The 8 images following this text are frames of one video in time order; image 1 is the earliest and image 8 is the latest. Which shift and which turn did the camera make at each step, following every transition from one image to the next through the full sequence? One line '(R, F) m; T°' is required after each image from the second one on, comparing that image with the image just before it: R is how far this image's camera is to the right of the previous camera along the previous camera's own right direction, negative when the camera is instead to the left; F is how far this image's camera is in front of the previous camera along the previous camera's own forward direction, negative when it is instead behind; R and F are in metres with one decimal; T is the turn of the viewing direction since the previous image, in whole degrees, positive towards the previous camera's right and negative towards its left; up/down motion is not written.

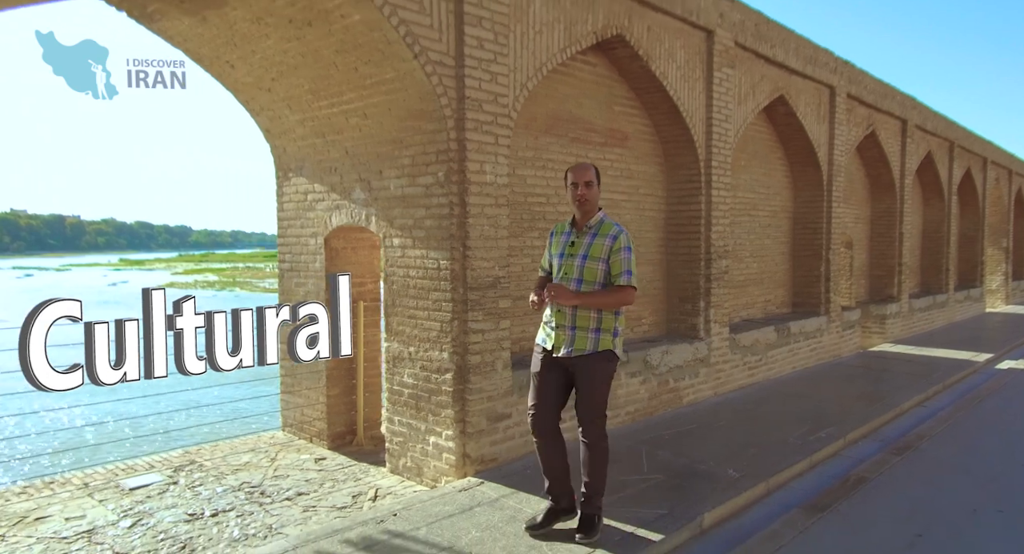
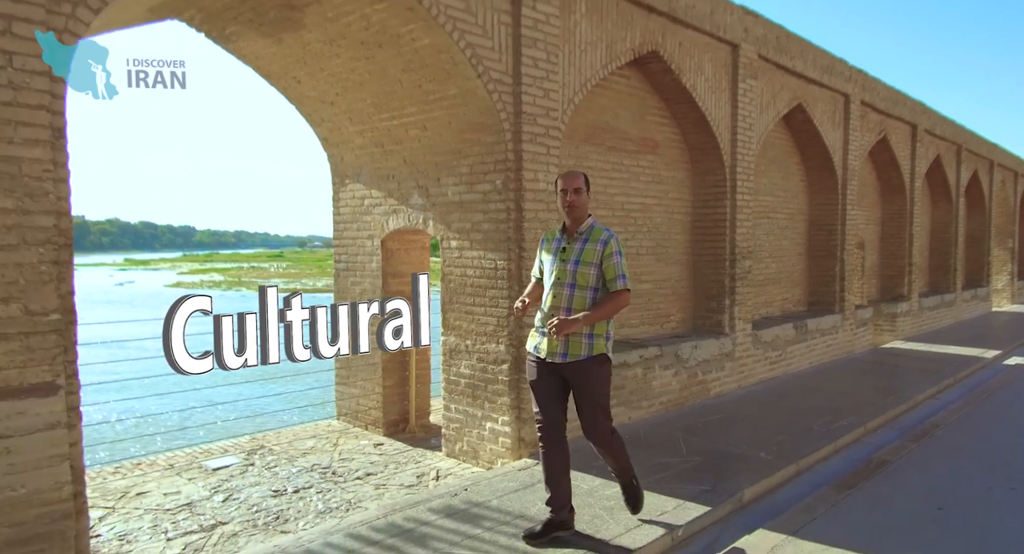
(-0.4, -0.4) m; 0°
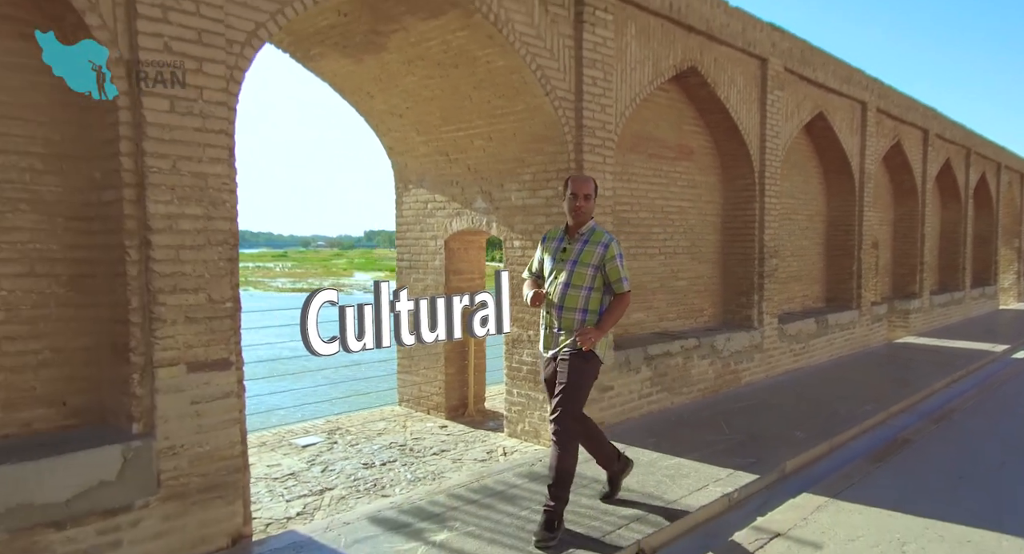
(-0.5, -0.5) m; 0°
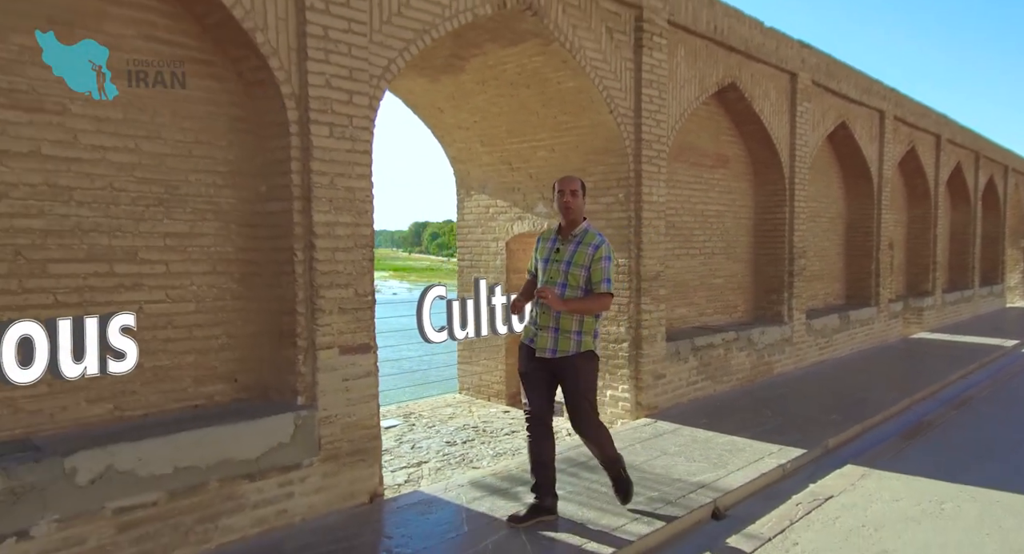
(-0.6, -0.6) m; 0°
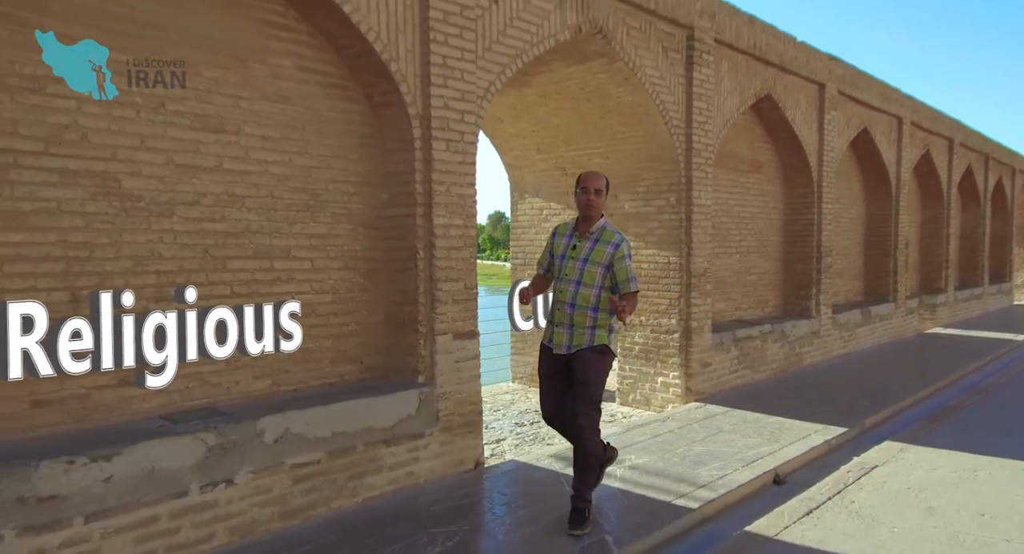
(-0.6, -0.5) m; 0°
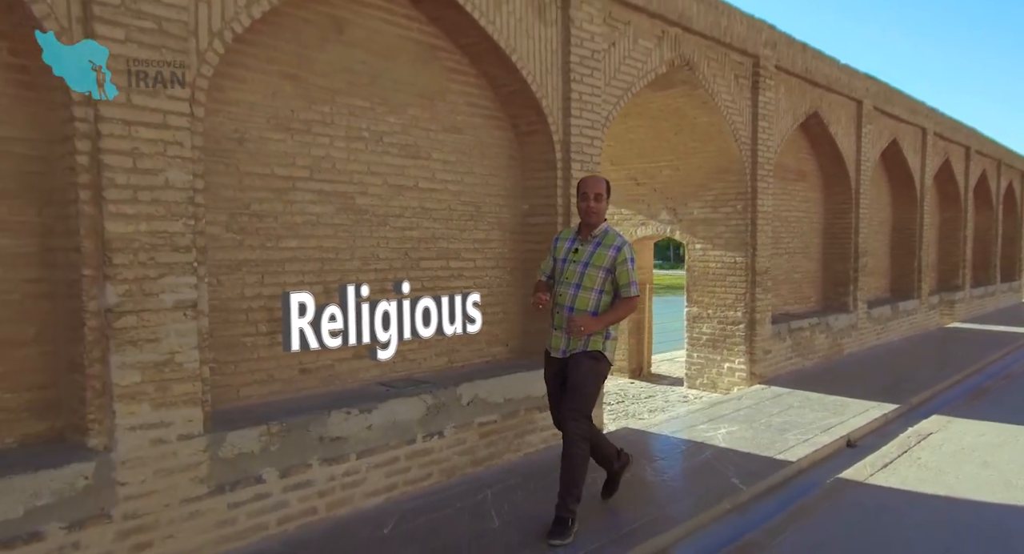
(-0.9, -0.9) m; 0°
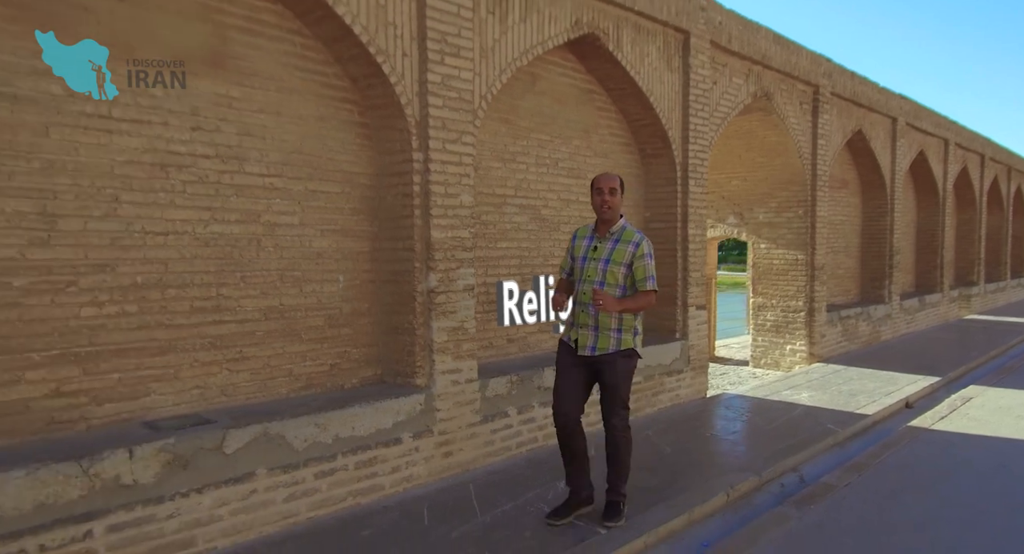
(-1.2, -1.2) m; 0°
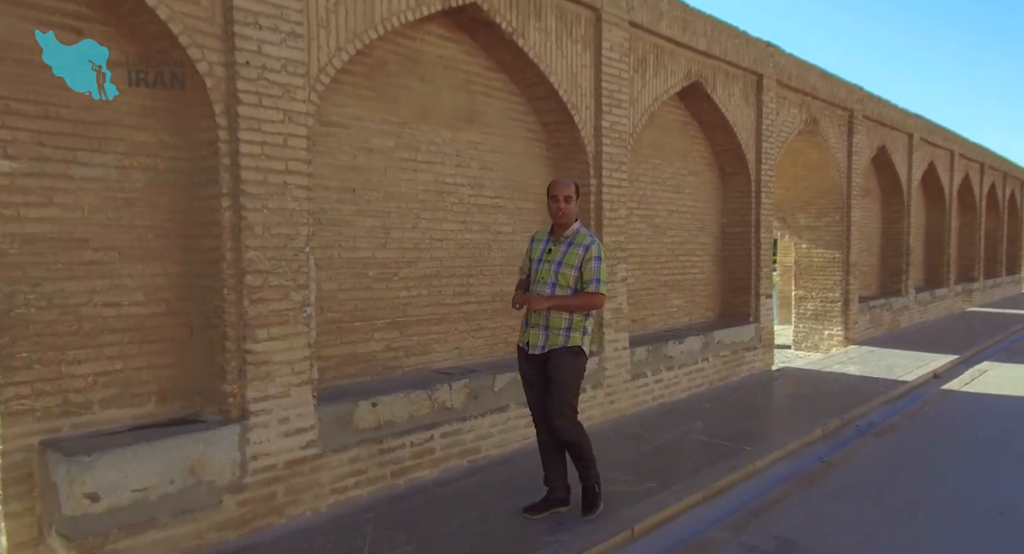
(-1.3, -1.4) m; +1°
